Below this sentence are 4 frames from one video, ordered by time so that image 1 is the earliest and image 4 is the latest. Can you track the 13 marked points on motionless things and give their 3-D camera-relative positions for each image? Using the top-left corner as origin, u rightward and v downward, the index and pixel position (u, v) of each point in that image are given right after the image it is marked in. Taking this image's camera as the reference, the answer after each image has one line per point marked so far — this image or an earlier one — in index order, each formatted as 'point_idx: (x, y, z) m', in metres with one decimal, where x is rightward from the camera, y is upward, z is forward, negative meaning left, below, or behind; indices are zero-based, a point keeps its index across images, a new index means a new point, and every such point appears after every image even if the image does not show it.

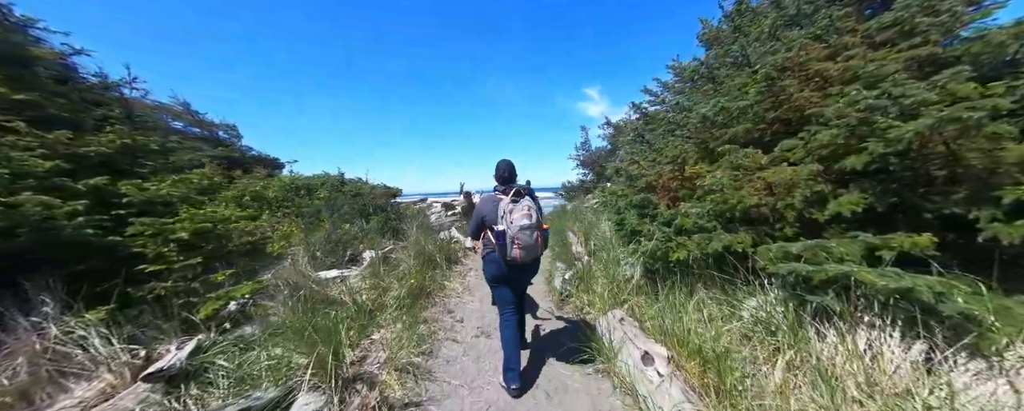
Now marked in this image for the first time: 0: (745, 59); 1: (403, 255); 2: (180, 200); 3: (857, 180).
0: (+3.4, +2.2, +4.4) m
1: (-2.1, -1.0, +5.9) m
2: (-3.8, +0.1, +3.4) m
3: (+2.8, +0.2, +2.5) m
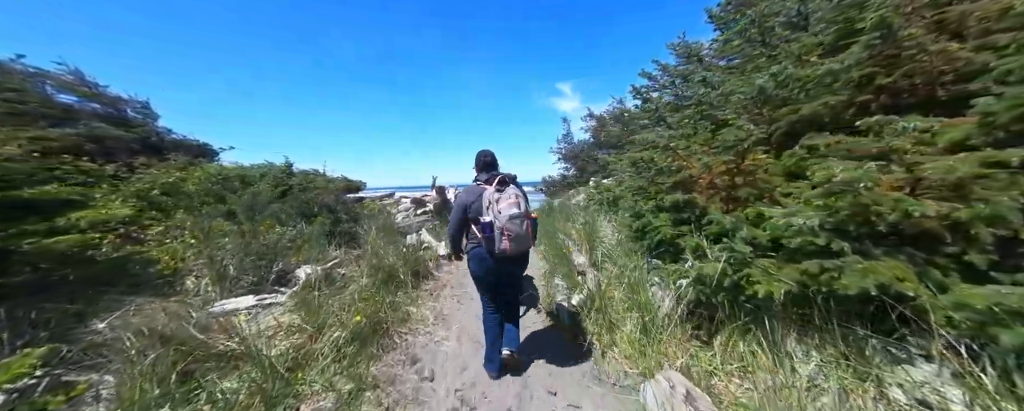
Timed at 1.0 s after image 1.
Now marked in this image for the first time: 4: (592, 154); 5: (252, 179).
0: (+3.3, +2.1, +3.4) m
1: (-2.4, -1.0, +4.5) m
2: (-3.8, 0.0, +1.9) m
3: (+2.9, +0.2, +1.5) m
4: (+4.5, +2.9, +16.9) m
5: (-8.1, +0.8, +9.3) m
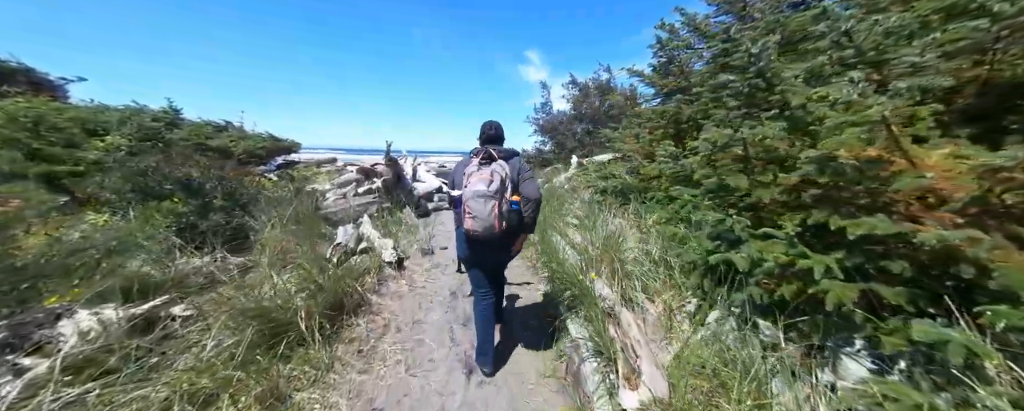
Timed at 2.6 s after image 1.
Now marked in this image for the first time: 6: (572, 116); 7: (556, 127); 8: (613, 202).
0: (+3.5, +1.9, +1.8) m
1: (-2.4, -0.9, +2.4) m
2: (-3.5, -0.1, -0.4) m
3: (+3.2, -0.2, 0.0) m
4: (+3.1, +4.0, +15.2) m
5: (-8.6, +1.6, +6.3) m
6: (+3.0, +4.6, +15.3) m
7: (+2.3, +4.1, +15.6) m
8: (+1.9, +0.1, +5.7) m
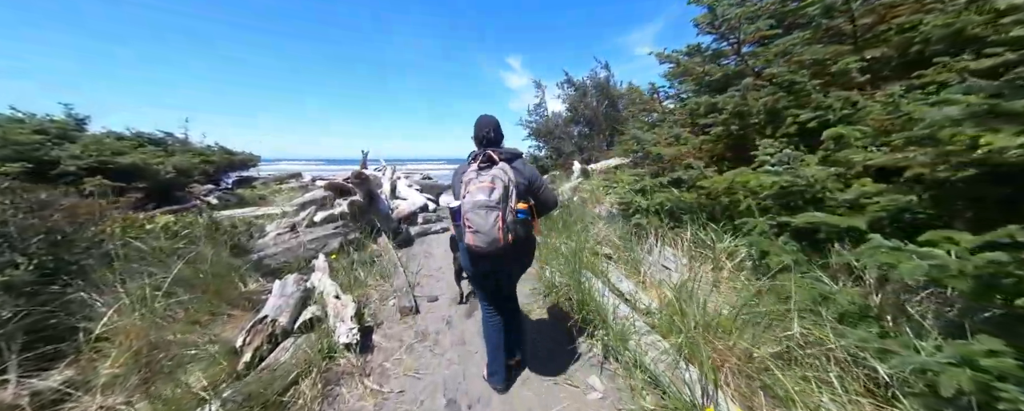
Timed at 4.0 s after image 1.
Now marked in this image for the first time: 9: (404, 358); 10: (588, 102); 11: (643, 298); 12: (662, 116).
0: (+3.7, +1.7, +0.4) m
1: (-2.1, -1.3, +0.7) m
2: (-3.0, -0.5, -2.1) m
3: (+3.6, -0.4, -1.4) m
4: (+2.7, +3.5, +13.9) m
5: (-8.5, +0.9, +4.4) m
6: (+2.6, +4.1, +14.0) m
7: (+1.9, +3.6, +14.3) m
8: (+2.1, -0.3, +4.2) m
9: (-1.0, -1.4, +2.9) m
10: (+3.4, +4.7, +13.5) m
11: (+1.3, -0.8, +3.2) m
12: (+3.0, +1.8, +6.0) m
